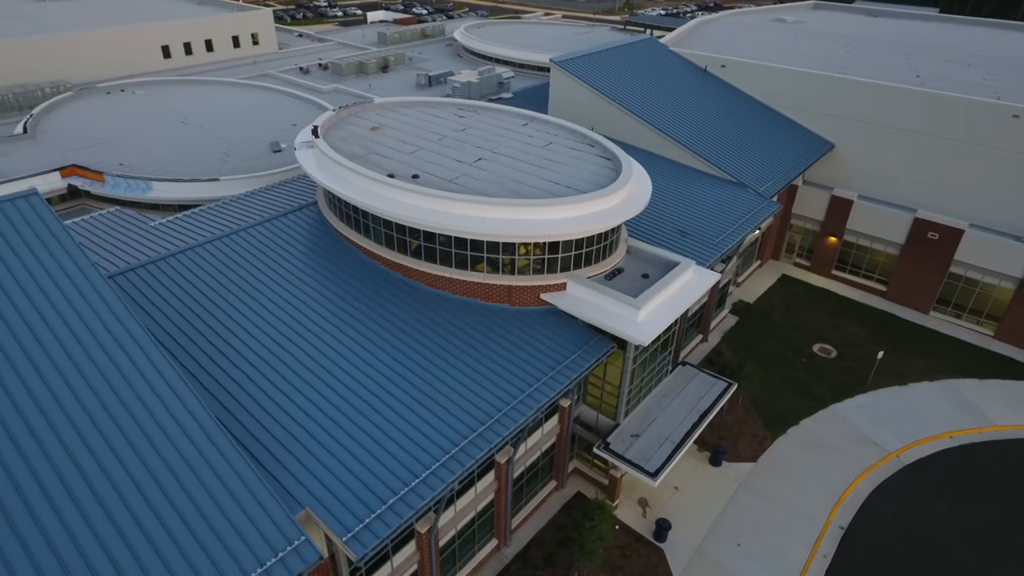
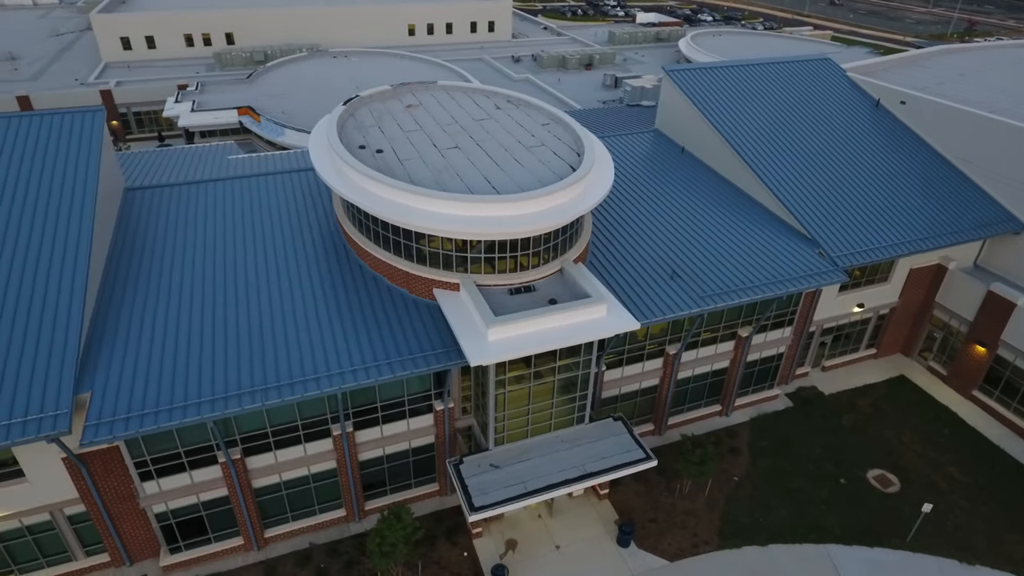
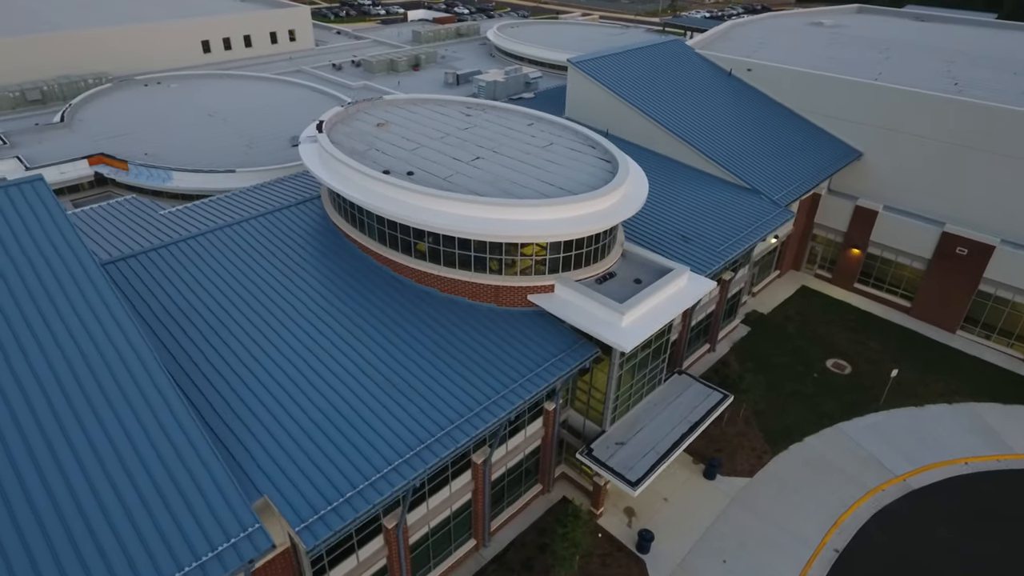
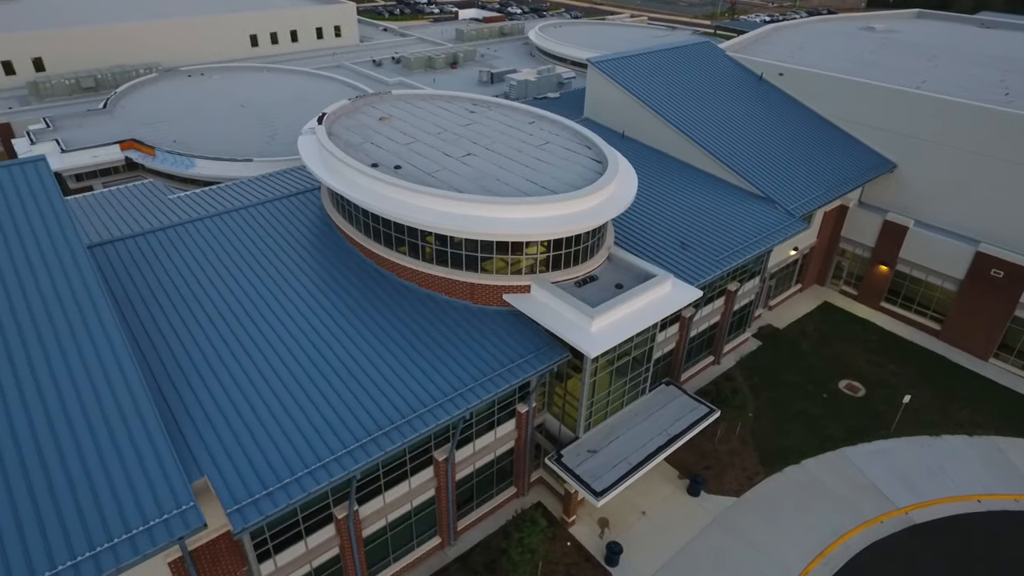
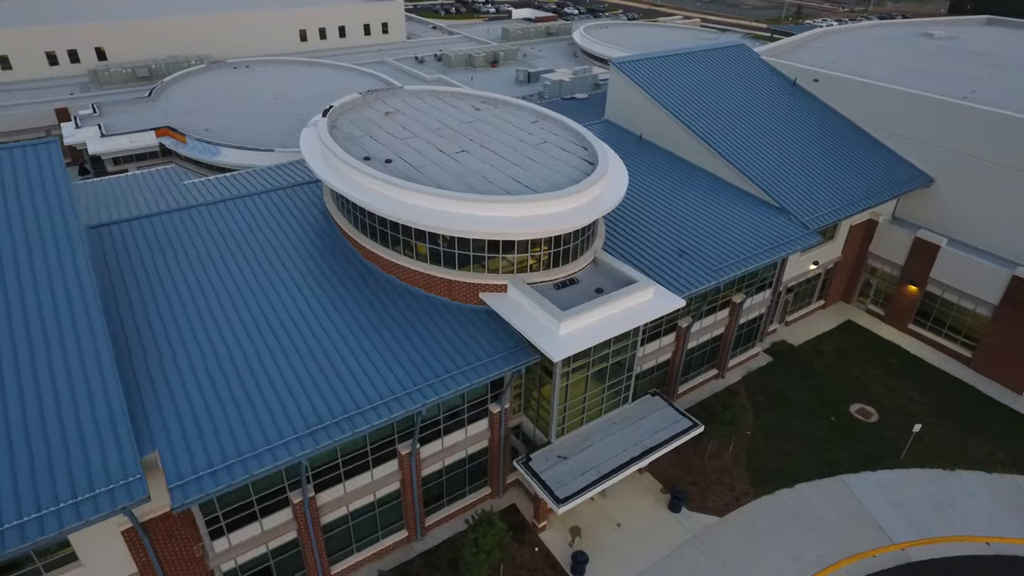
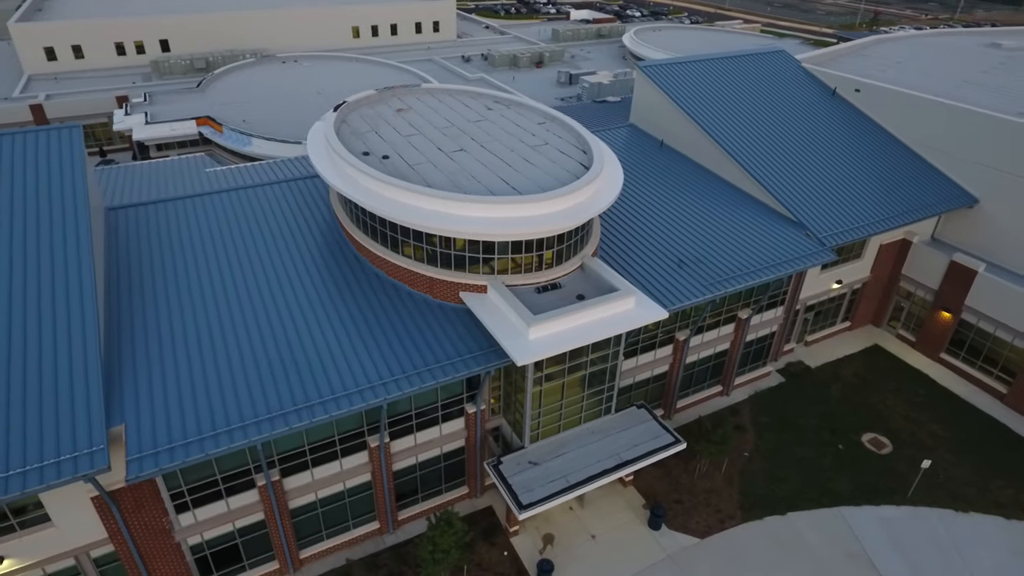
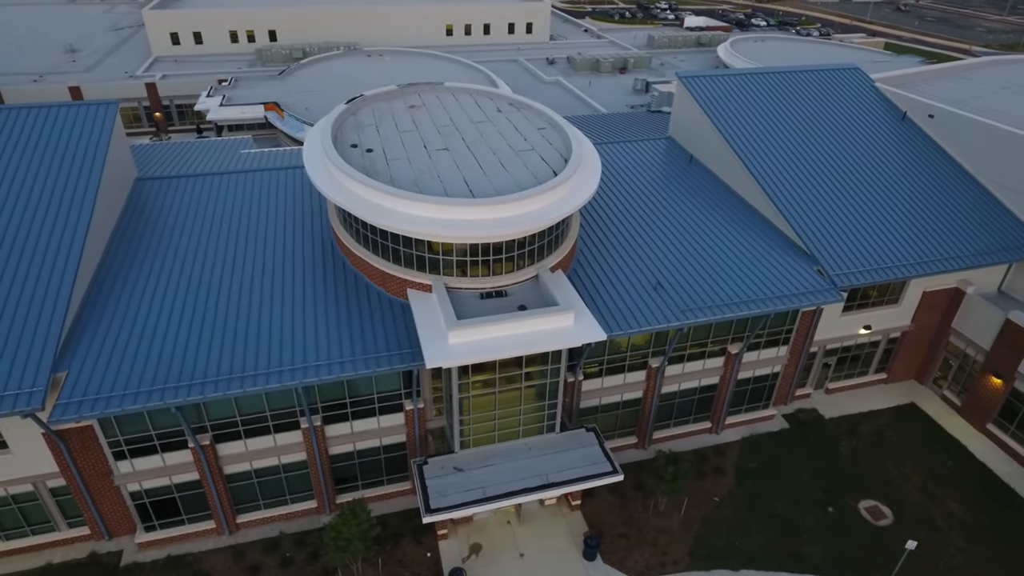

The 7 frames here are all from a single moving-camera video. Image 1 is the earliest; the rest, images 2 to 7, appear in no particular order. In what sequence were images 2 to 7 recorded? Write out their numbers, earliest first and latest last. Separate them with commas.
3, 4, 5, 6, 2, 7
